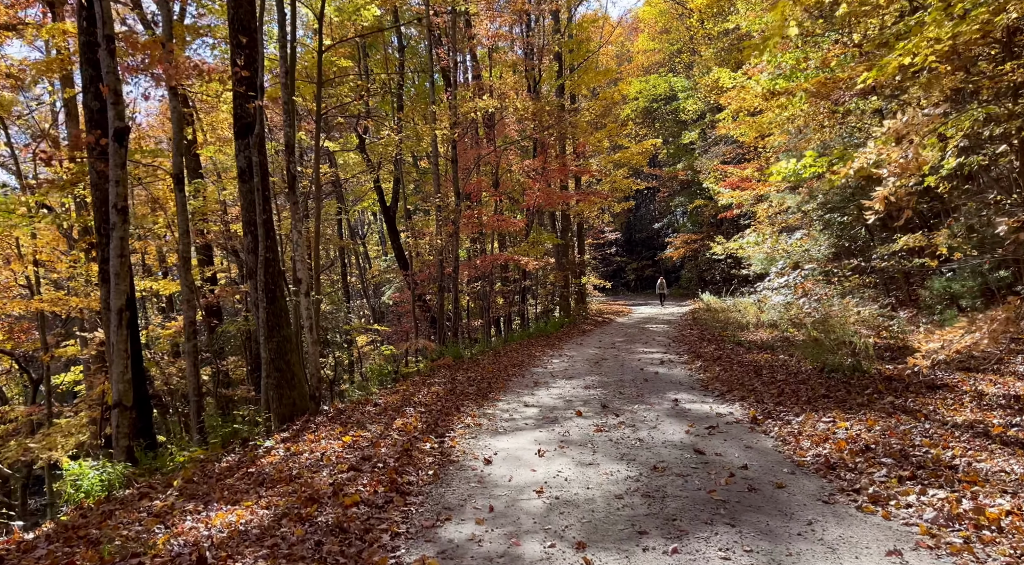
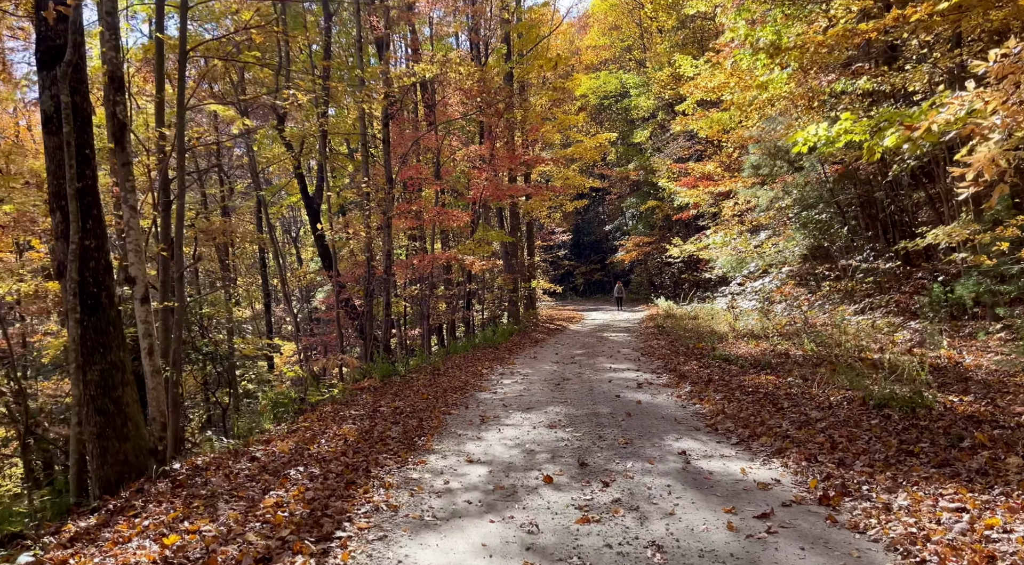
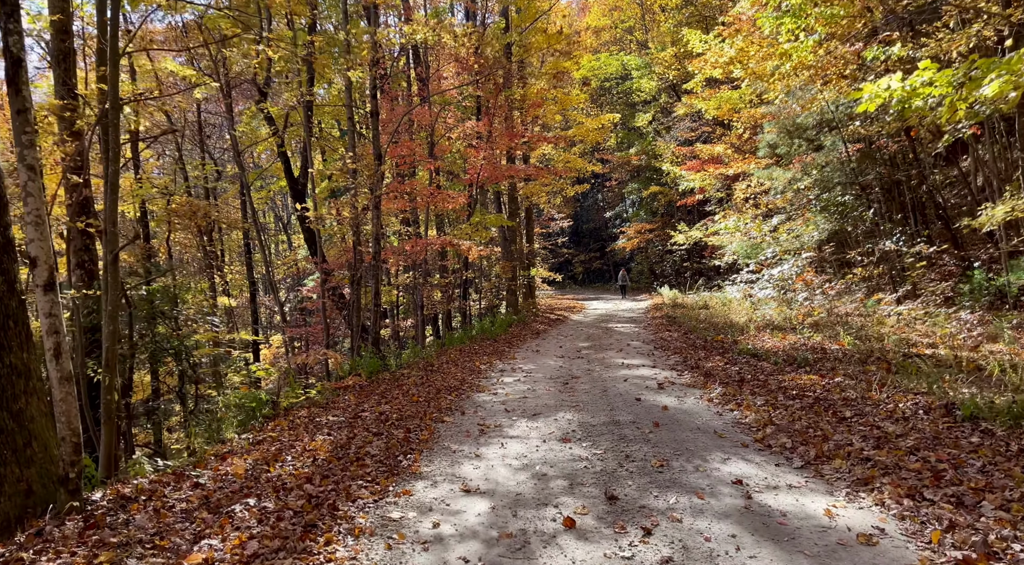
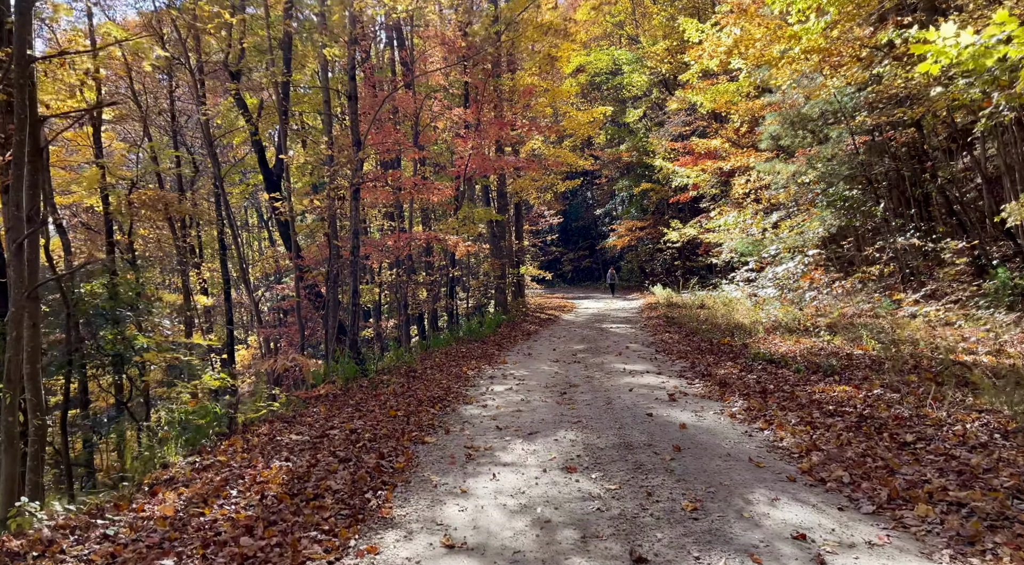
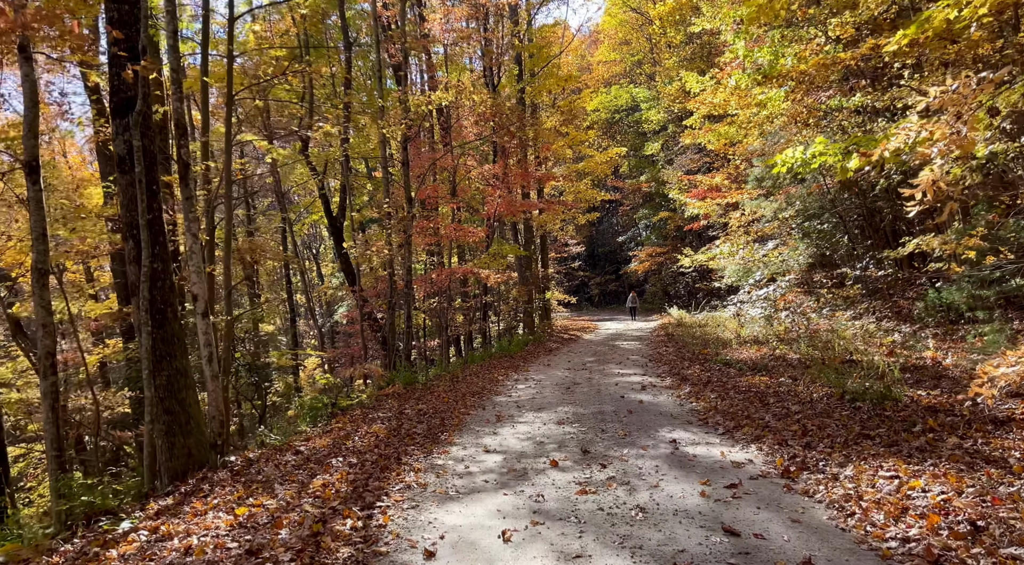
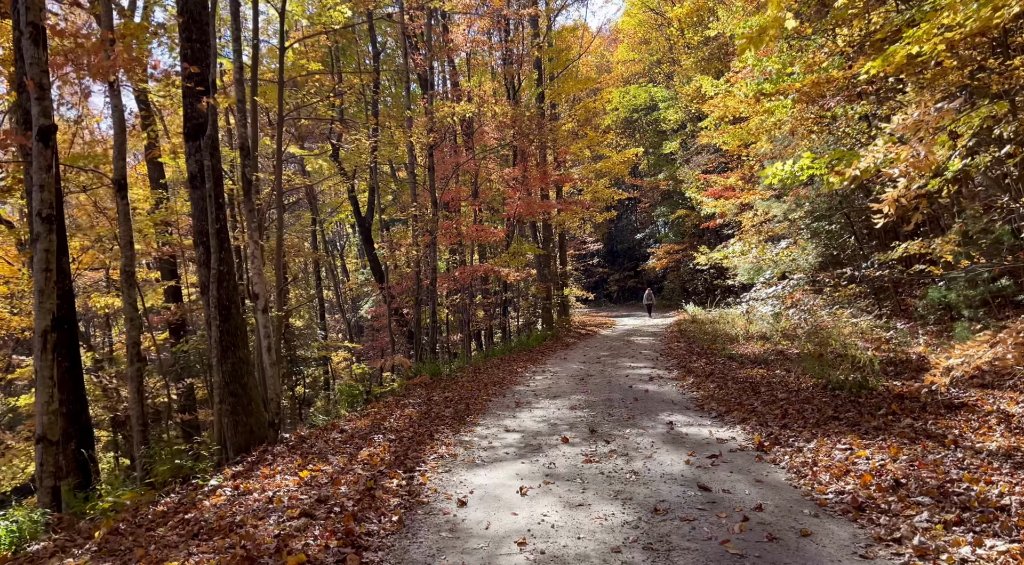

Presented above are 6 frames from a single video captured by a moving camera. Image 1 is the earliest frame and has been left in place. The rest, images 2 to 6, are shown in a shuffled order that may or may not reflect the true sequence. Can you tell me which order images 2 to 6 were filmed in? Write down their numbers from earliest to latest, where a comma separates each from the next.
6, 5, 2, 3, 4
